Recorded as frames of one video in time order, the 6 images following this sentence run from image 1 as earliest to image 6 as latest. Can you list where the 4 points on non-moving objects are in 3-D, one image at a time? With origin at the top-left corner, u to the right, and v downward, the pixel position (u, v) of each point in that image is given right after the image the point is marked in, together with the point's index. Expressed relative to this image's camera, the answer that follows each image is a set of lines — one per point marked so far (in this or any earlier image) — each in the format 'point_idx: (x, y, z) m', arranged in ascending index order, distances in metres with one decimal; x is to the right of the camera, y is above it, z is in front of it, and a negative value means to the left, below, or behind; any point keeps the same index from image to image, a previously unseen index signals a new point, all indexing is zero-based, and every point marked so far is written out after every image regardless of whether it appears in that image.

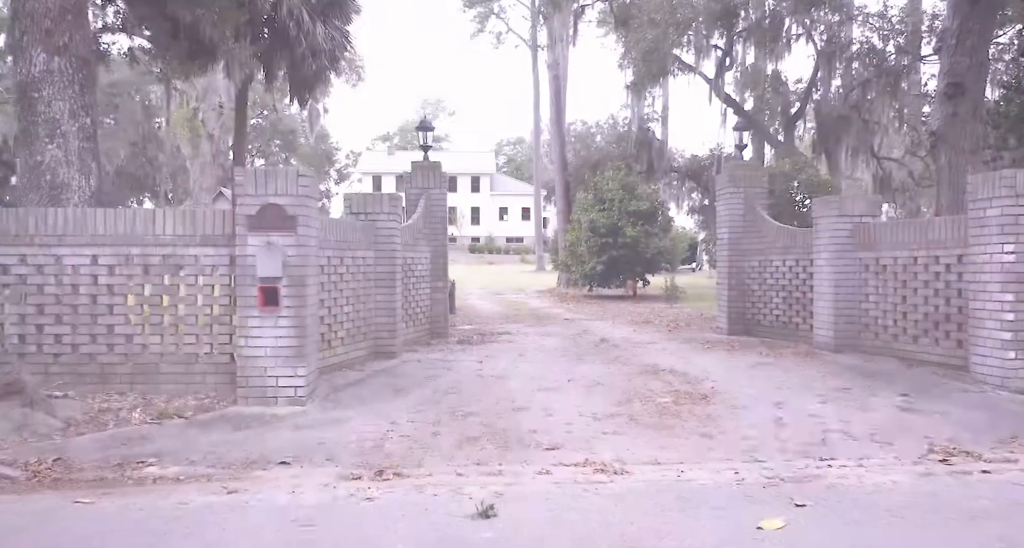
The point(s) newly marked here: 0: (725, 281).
0: (+3.4, -0.1, +11.8) m
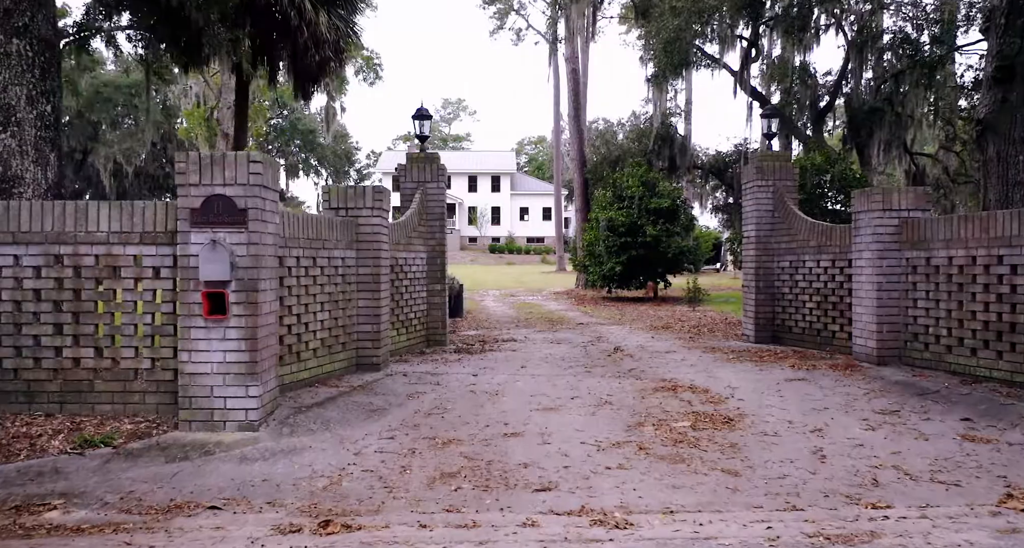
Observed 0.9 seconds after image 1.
0: (+3.4, -0.1, +10.7) m
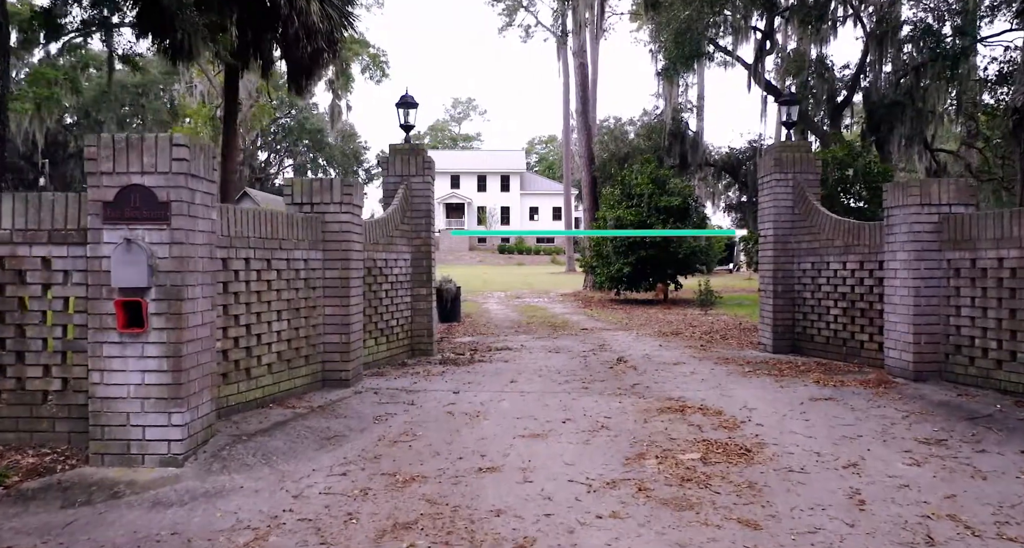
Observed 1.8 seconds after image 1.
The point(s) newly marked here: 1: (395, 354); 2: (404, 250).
0: (+3.3, -0.2, +9.7) m
1: (-1.4, -1.0, +8.9) m
2: (-1.3, +0.3, +9.2) m
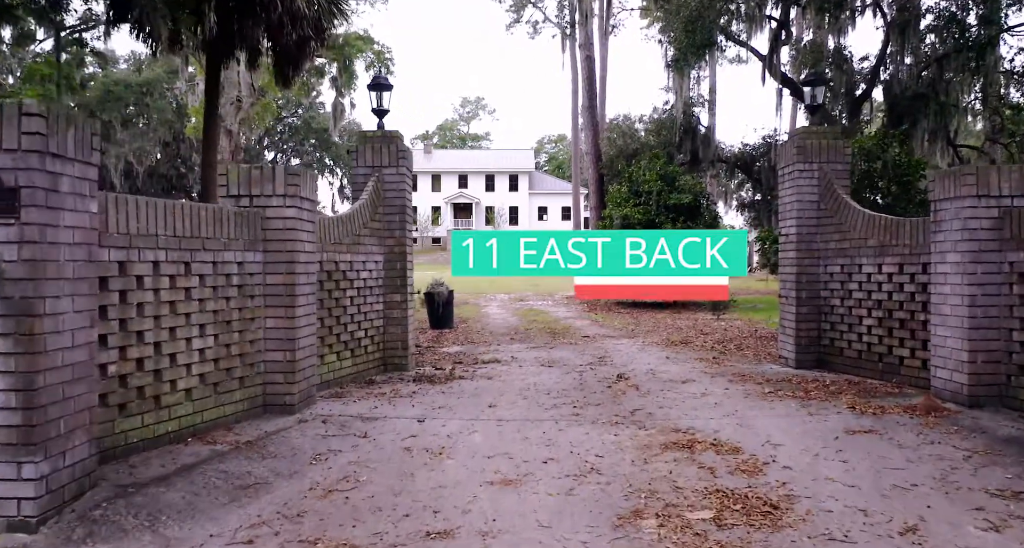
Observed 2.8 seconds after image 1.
0: (+3.2, -0.2, +8.5) m
1: (-1.6, -1.0, +7.8) m
2: (-1.5, +0.2, +8.1) m
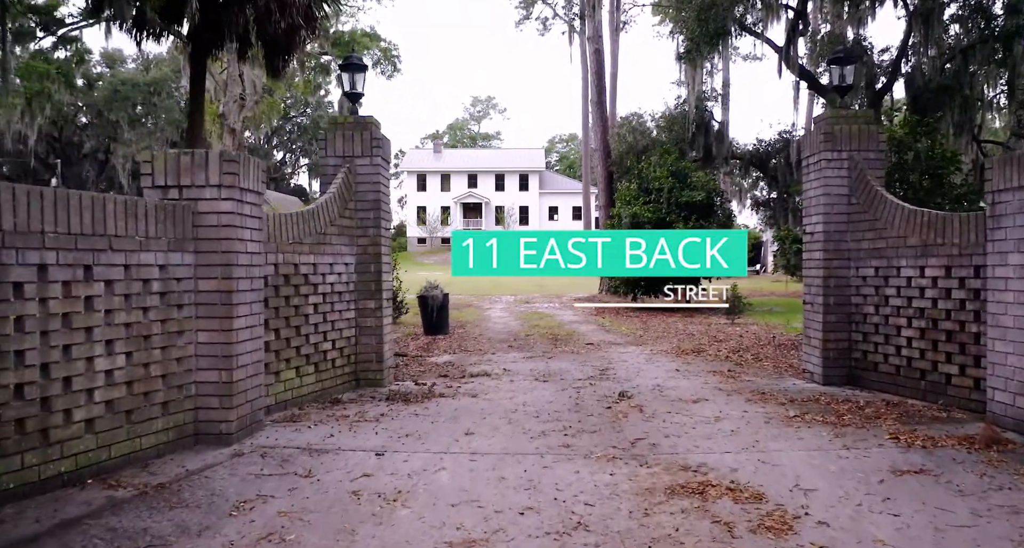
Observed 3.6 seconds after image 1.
0: (+3.1, -0.2, +7.5) m
1: (-1.7, -1.0, +6.8) m
2: (-1.6, +0.2, +7.2) m
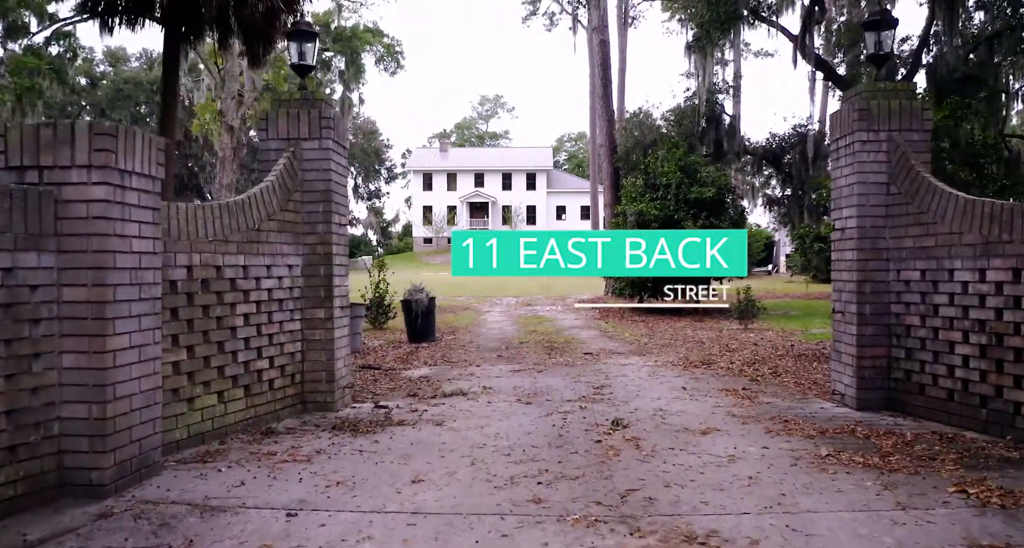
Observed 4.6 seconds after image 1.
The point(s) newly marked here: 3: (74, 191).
0: (+2.8, -0.3, +6.3) m
1: (-1.9, -1.1, +5.7) m
2: (-1.8, +0.2, +6.1) m
3: (-2.3, +0.4, +4.0) m
